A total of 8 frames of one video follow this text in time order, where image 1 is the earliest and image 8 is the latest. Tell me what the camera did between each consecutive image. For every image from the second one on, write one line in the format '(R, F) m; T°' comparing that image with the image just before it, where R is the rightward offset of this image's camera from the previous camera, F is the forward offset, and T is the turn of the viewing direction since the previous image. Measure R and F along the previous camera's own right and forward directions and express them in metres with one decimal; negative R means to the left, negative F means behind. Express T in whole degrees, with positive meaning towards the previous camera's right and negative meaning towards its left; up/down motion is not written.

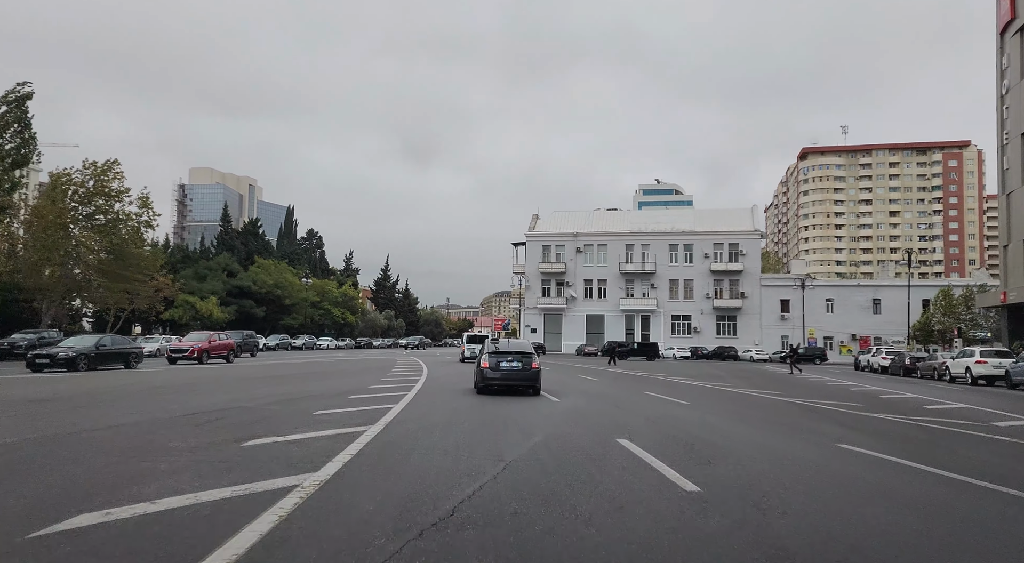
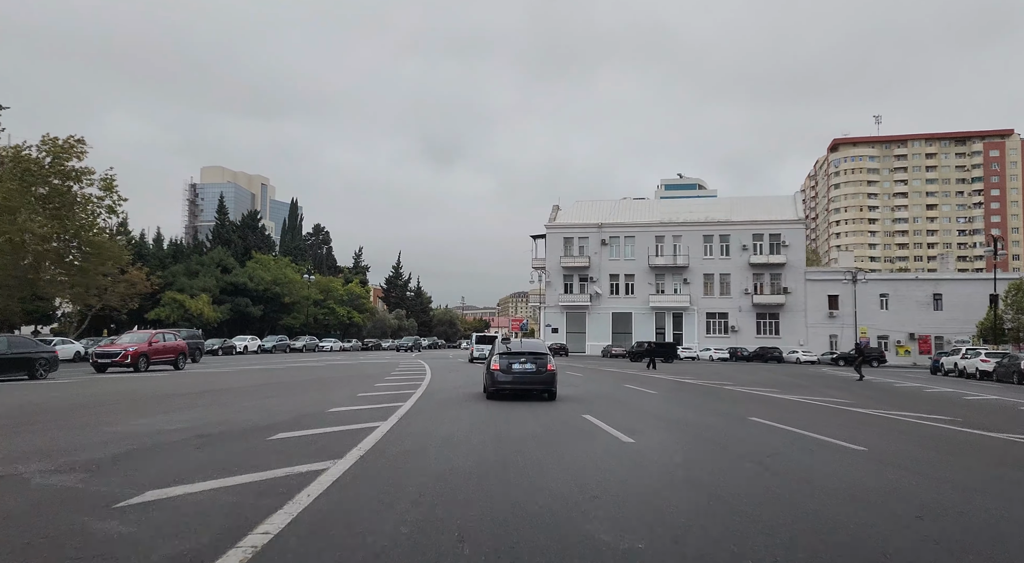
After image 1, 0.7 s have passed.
(-0.3, +6.0) m; -2°
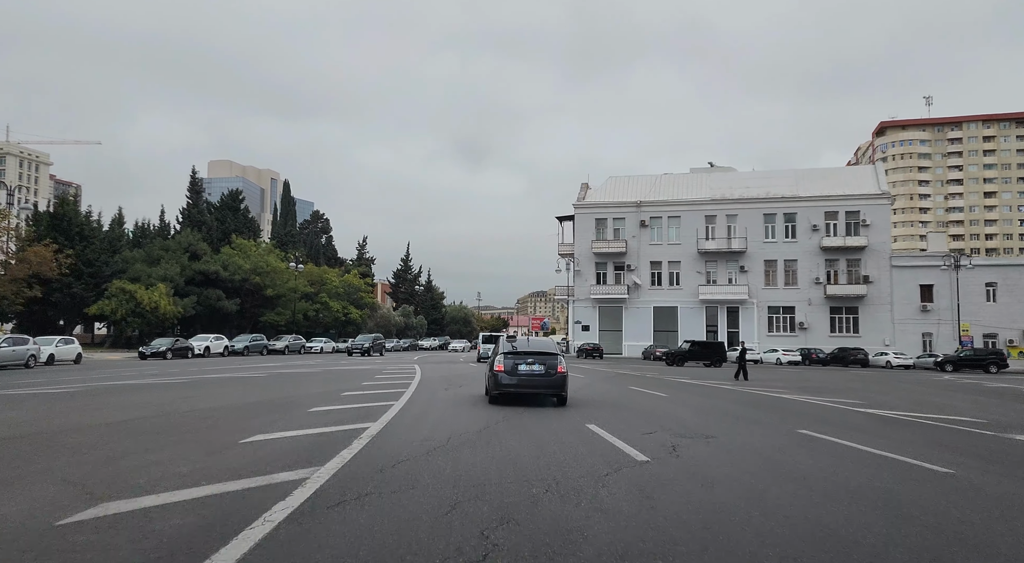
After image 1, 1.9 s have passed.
(-0.5, +10.4) m; -2°
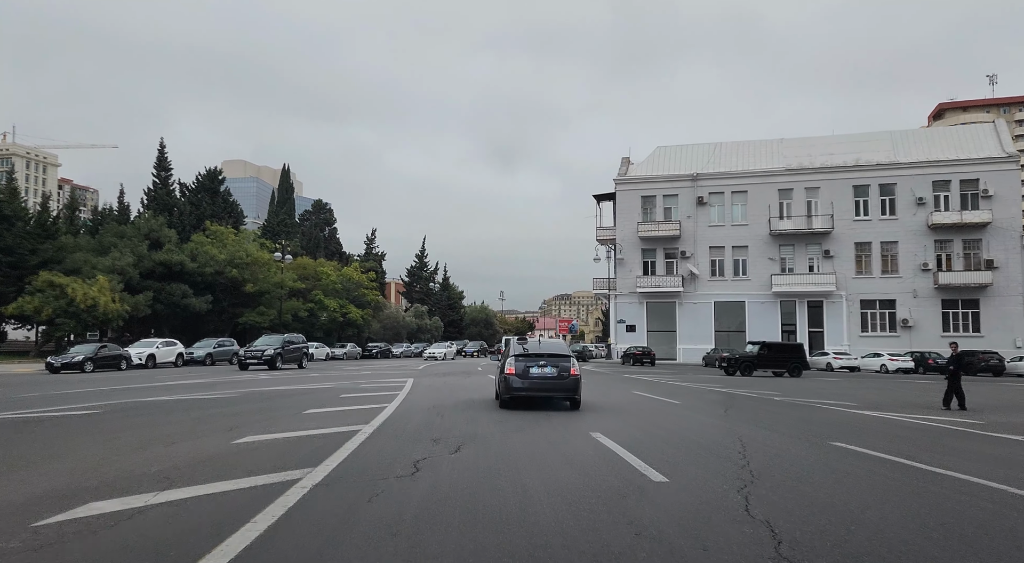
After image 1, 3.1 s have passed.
(-0.5, +9.9) m; -2°
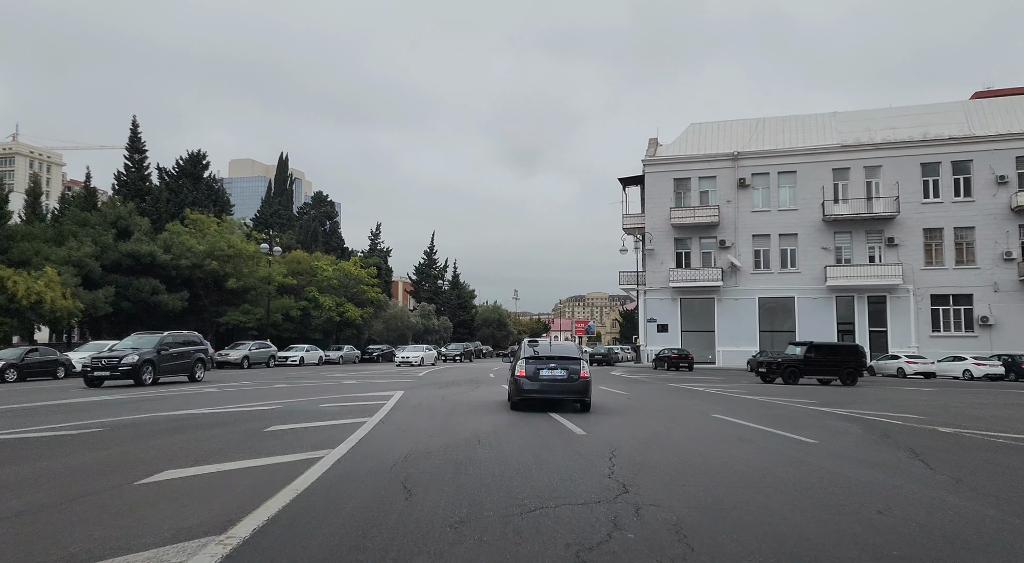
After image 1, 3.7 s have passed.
(-0.2, +5.4) m; -1°
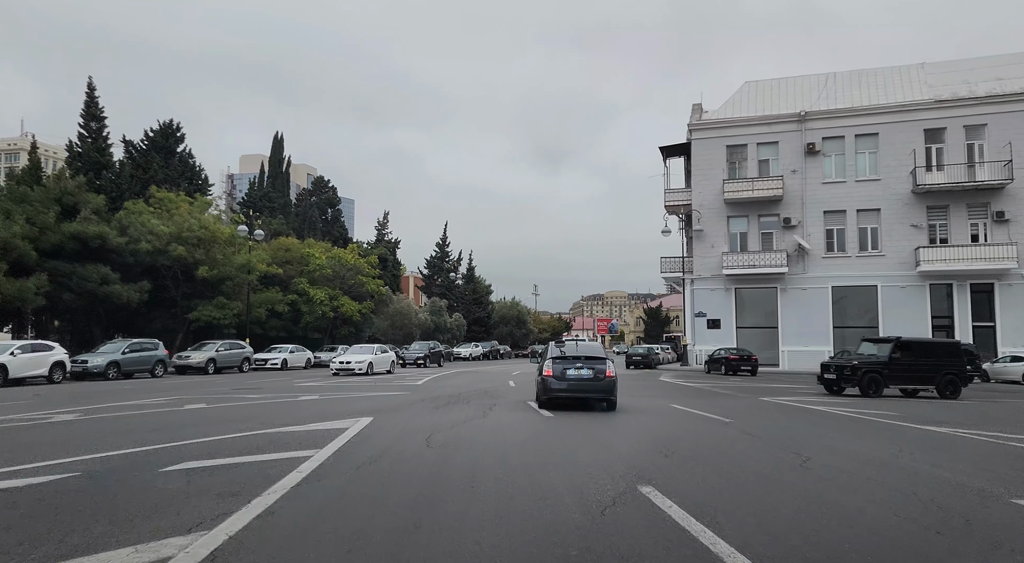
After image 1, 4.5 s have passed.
(-0.3, +6.6) m; -2°
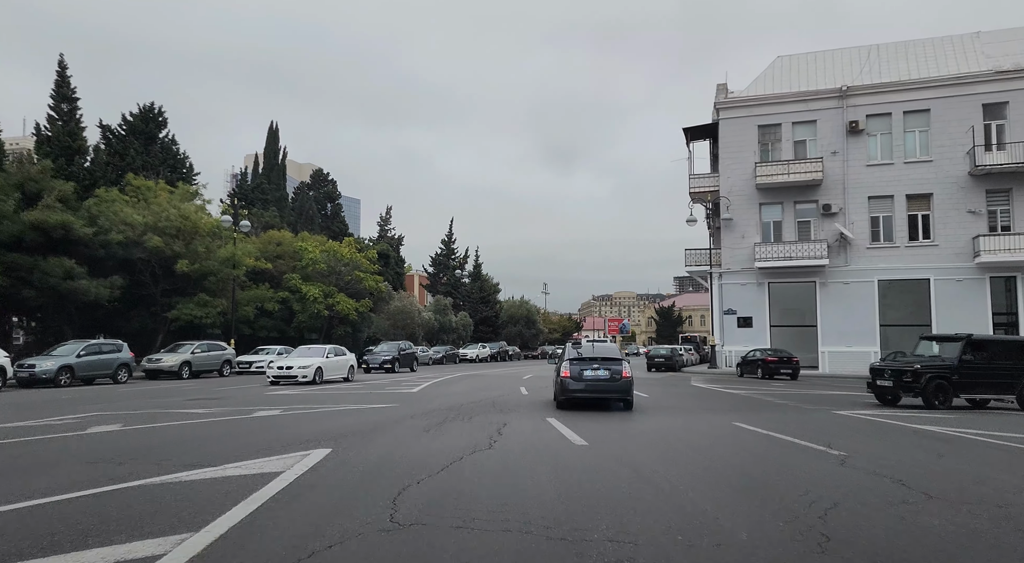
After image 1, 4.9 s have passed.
(-0.1, +3.2) m; -1°
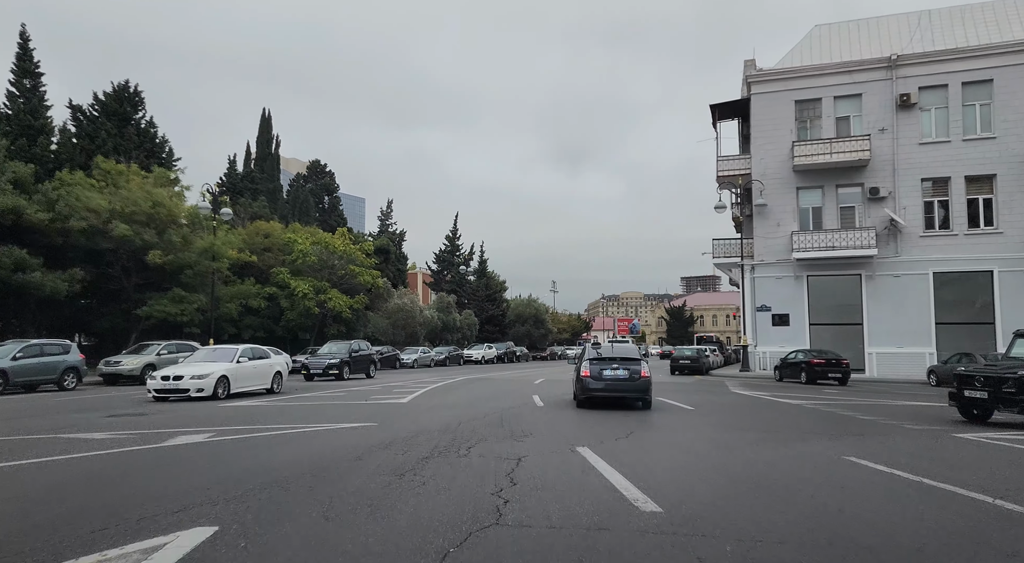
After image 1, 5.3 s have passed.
(-0.1, +3.2) m; -1°
